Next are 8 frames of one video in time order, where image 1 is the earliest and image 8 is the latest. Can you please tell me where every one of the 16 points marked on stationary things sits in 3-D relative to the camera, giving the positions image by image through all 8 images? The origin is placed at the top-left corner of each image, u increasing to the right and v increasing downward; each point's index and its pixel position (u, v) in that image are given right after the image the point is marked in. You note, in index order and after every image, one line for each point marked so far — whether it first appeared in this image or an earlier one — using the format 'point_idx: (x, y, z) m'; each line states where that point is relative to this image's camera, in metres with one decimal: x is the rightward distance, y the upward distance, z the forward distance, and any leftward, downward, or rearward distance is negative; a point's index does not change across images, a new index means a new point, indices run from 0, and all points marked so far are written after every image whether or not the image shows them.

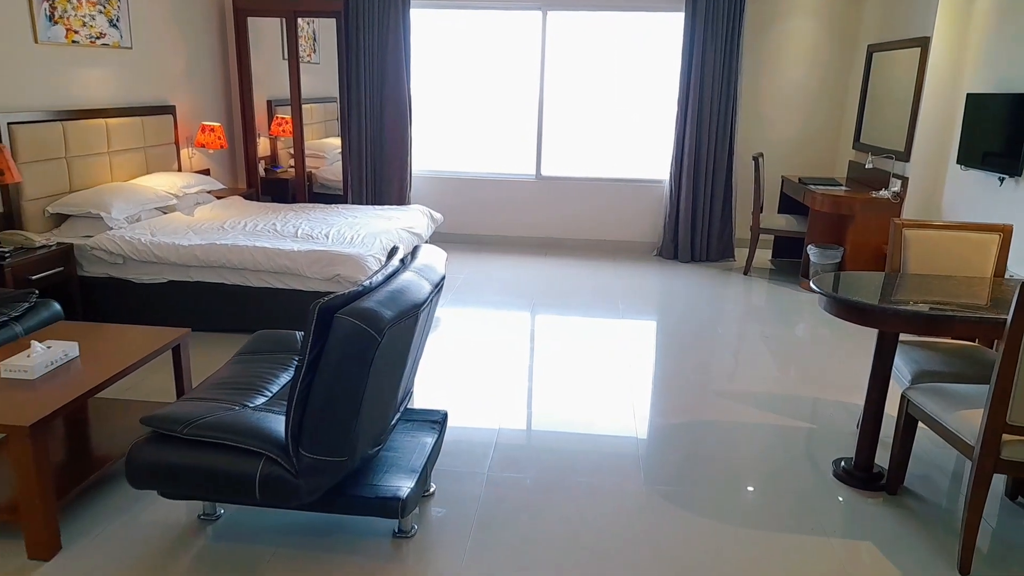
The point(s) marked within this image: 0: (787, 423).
0: (+1.3, -0.6, +3.3) m
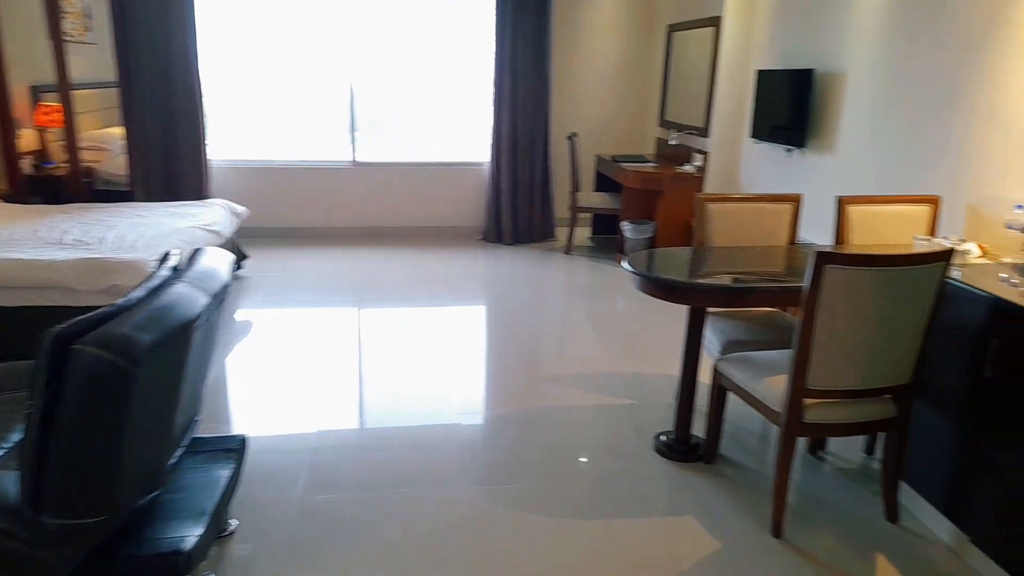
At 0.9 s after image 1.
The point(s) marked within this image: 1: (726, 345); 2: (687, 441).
0: (+0.5, -0.5, +3.4) m
1: (+0.8, -0.2, +2.7) m
2: (+0.7, -0.6, +2.8) m
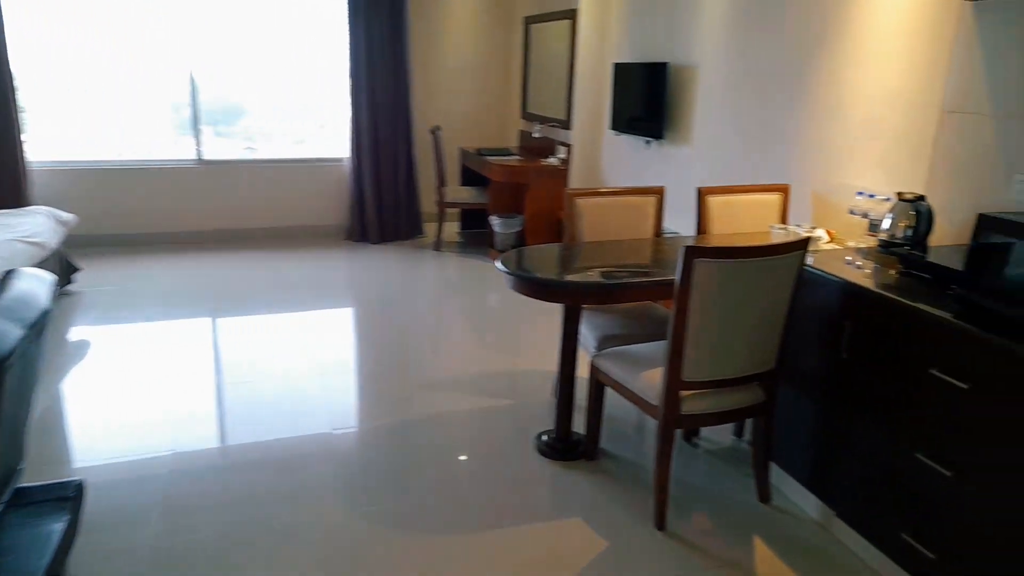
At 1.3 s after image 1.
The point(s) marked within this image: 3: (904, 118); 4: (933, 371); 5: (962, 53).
0: (-0.1, -0.5, +3.3) m
1: (+0.3, -0.2, +2.7) m
2: (+0.2, -0.6, +2.8) m
3: (+1.4, +0.6, +2.6) m
4: (+1.1, -0.2, +1.8) m
5: (+1.5, +0.8, +2.4) m
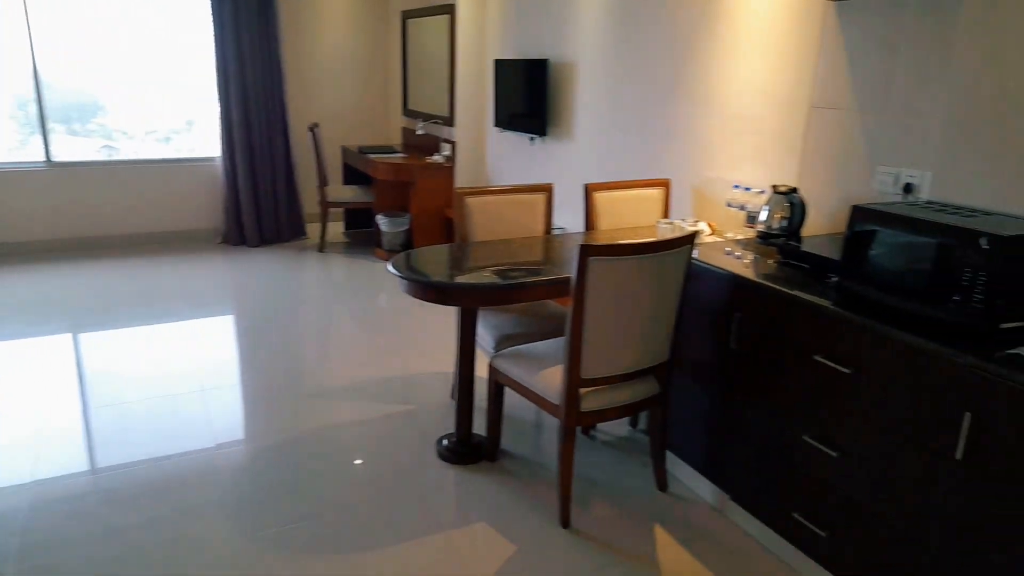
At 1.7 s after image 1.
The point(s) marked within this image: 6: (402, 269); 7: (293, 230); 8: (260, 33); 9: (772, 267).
0: (-0.6, -0.5, +3.2) m
1: (0.0, -0.2, +2.6) m
2: (-0.2, -0.6, +2.7) m
3: (+1.0, +0.7, +2.8) m
4: (+0.8, -0.2, +1.9) m
5: (+1.1, +0.8, +2.5) m
6: (-0.4, +0.1, +2.5) m
7: (-1.8, +0.5, +5.9) m
8: (-1.9, +1.9, +5.4) m
9: (+0.8, +0.1, +2.3) m
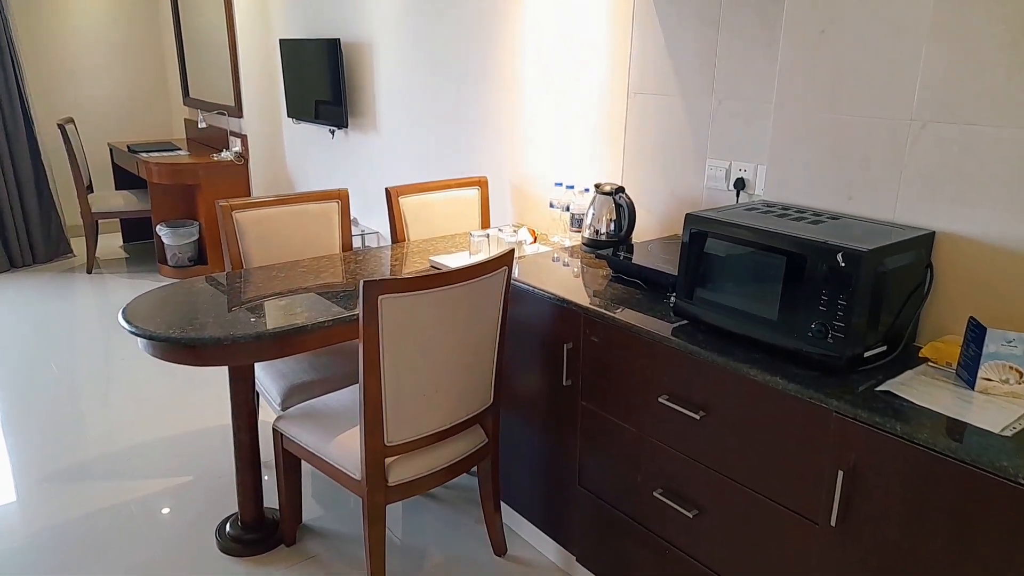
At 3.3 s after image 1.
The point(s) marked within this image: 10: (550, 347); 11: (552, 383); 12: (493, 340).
0: (-1.3, -0.7, +2.6) m
1: (-0.7, -0.3, +2.1) m
2: (-0.8, -0.7, +2.2) m
3: (+0.3, +0.6, +2.4) m
4: (+0.3, -0.2, +1.6) m
5: (+0.4, +0.8, +2.2) m
6: (-1.0, -0.1, +1.9) m
7: (-3.1, +0.3, +4.9) m
8: (-3.2, +1.7, +4.4) m
9: (+0.2, 0.0, +2.0) m
10: (+0.1, -0.2, +1.9) m
11: (+0.1, -0.3, +1.9) m
12: (-0.1, -0.1, +1.9) m
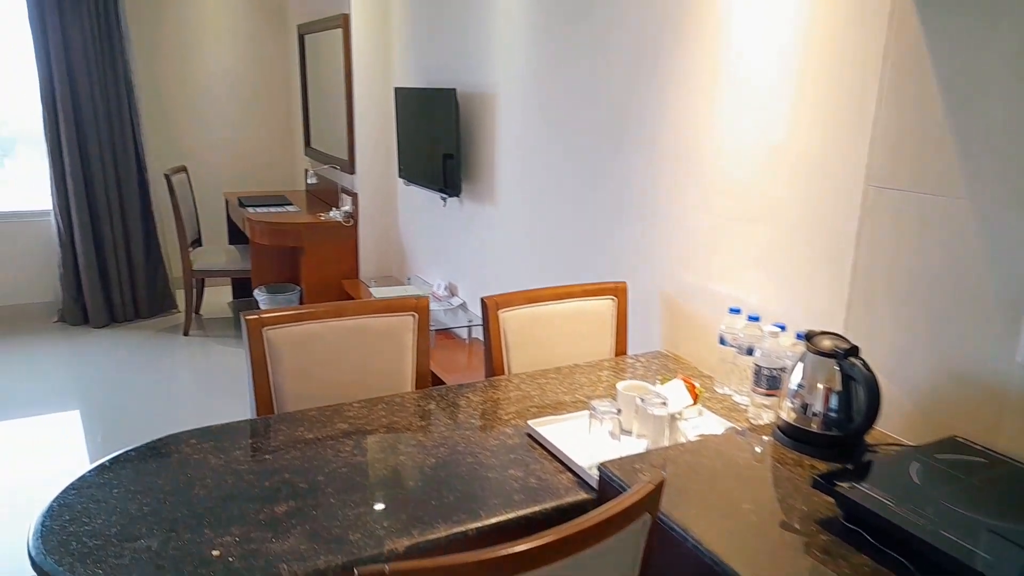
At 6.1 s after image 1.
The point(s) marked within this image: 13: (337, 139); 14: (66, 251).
0: (-0.9, -1.0, +1.9) m
1: (-0.4, -0.6, +1.4) m
2: (-0.5, -1.0, +1.5) m
3: (+0.6, +0.2, +1.6) m
4: (+0.5, -0.6, +0.7) m
5: (+0.7, +0.4, +1.3) m
6: (-0.7, -0.4, +1.3) m
7: (-2.3, -0.1, +4.6) m
8: (-2.3, +1.4, +4.2) m
9: (+0.5, -0.4, +1.1) m
10: (+0.3, -0.5, +1.1) m
11: (+0.3, -0.6, +1.1) m
12: (+0.1, -0.5, +1.0) m
13: (-1.0, +0.9, +4.2) m
14: (-2.6, +0.2, +4.3) m
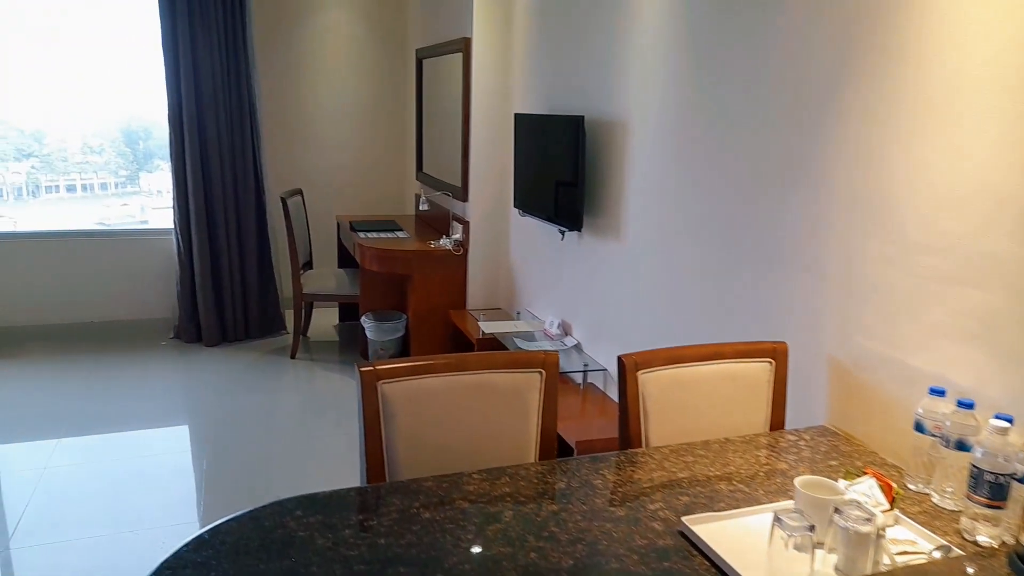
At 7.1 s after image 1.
0: (-0.7, -1.1, +1.8) m
1: (-0.2, -0.7, +1.2) m
2: (-0.3, -1.1, +1.3) m
3: (+0.9, +0.1, +1.3) m
4: (+0.6, -0.7, +0.4) m
5: (+1.0, +0.2, +1.0) m
6: (-0.5, -0.5, +1.1) m
7: (-1.6, -0.2, +4.6) m
8: (-1.6, +1.2, +4.3) m
9: (+0.7, -0.5, +0.8) m
10: (+0.5, -0.6, +0.8) m
11: (+0.5, -0.7, +0.8) m
12: (+0.3, -0.6, +0.8) m
13: (-0.3, +0.7, +4.1) m
14: (-2.0, +0.1, +4.4) m
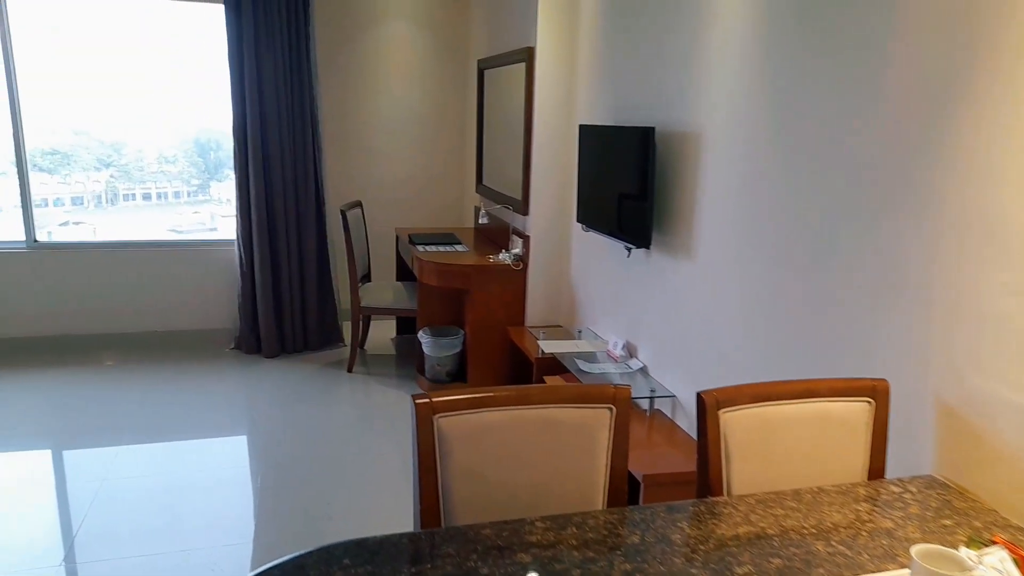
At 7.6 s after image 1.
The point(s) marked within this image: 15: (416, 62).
0: (-0.5, -1.2, +1.7) m
1: (-0.1, -0.8, +1.1) m
2: (-0.2, -1.2, +1.1) m
3: (+1.0, 0.0, +1.1) m
4: (+0.6, -0.8, +0.2) m
5: (+1.1, +0.2, +0.8) m
6: (-0.4, -0.5, +1.0) m
7: (-1.2, -0.3, +4.6) m
8: (-1.3, +1.2, +4.3) m
9: (+0.7, -0.6, +0.6) m
10: (+0.6, -0.7, +0.6) m
11: (+0.5, -0.8, +0.6) m
12: (+0.4, -0.7, +0.6) m
13: (0.0, +0.6, +4.0) m
14: (-1.6, 0.0, +4.4) m
15: (-0.6, +1.5, +4.7) m
